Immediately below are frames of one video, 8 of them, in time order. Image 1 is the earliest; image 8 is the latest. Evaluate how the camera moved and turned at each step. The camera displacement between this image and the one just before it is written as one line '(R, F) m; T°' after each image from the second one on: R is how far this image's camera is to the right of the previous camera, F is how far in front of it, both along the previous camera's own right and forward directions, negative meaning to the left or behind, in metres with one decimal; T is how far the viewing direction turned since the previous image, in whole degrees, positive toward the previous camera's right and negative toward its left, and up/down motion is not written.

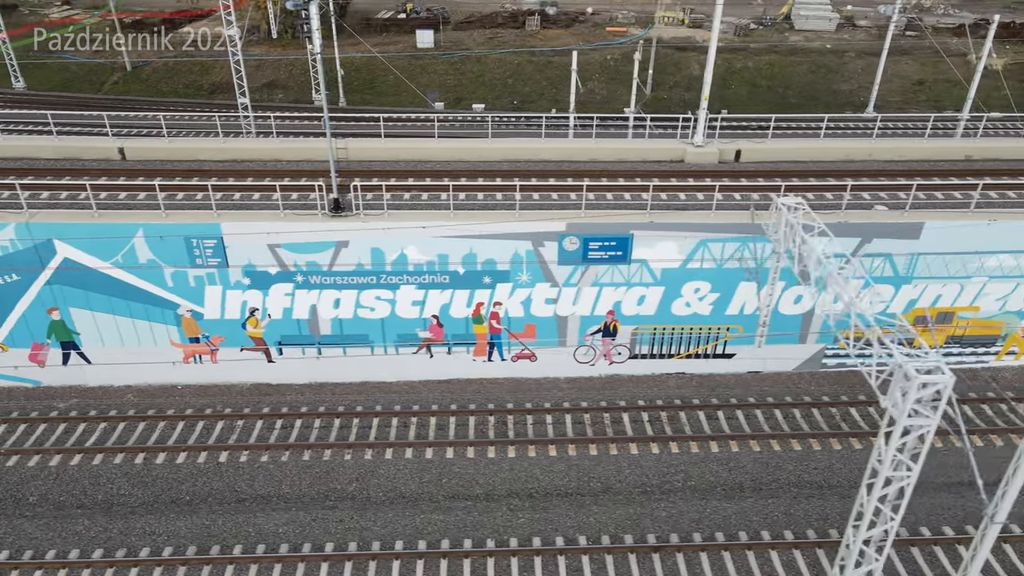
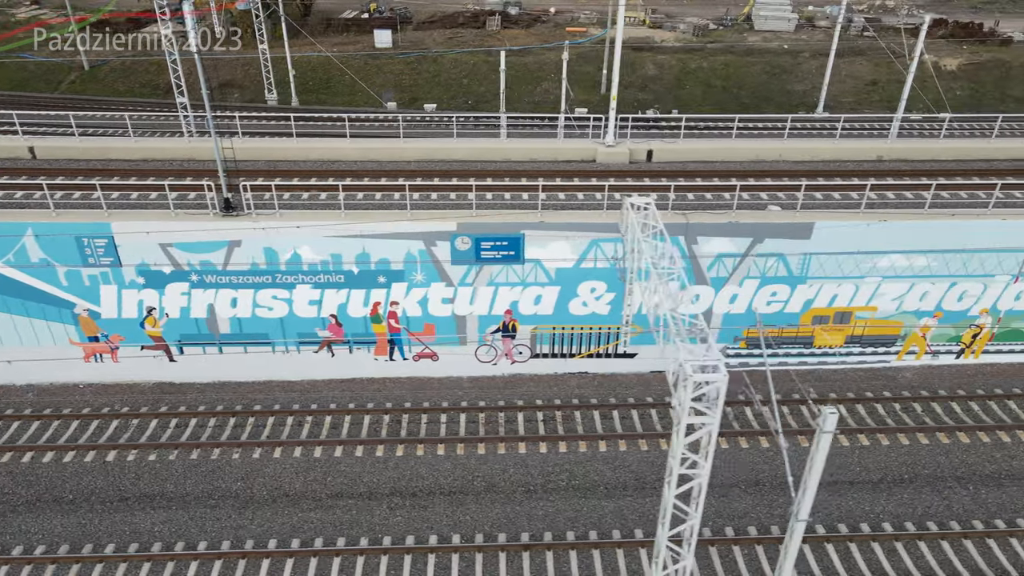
(+2.3, -0.1) m; 0°
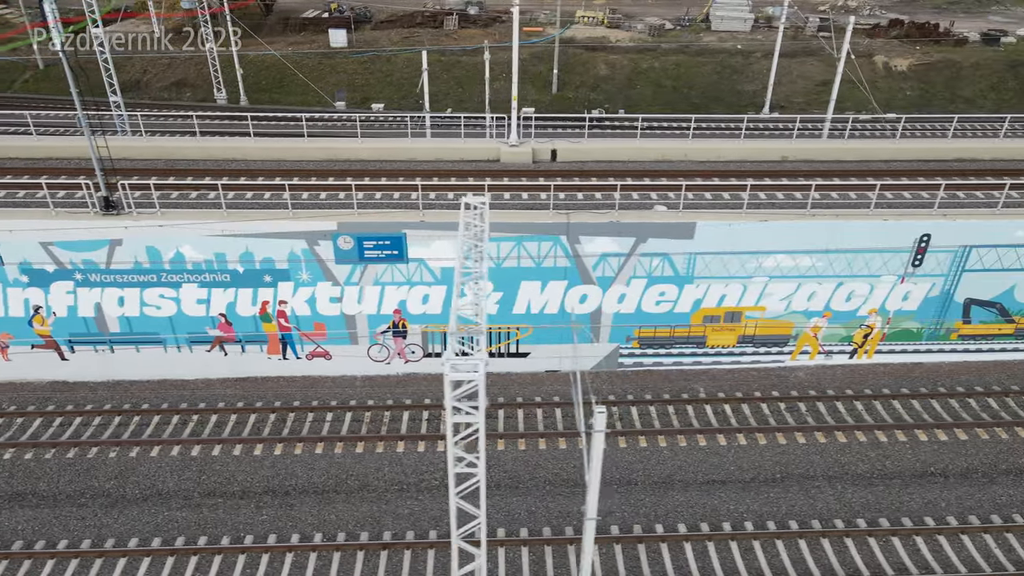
(+2.5, 0.0) m; 0°
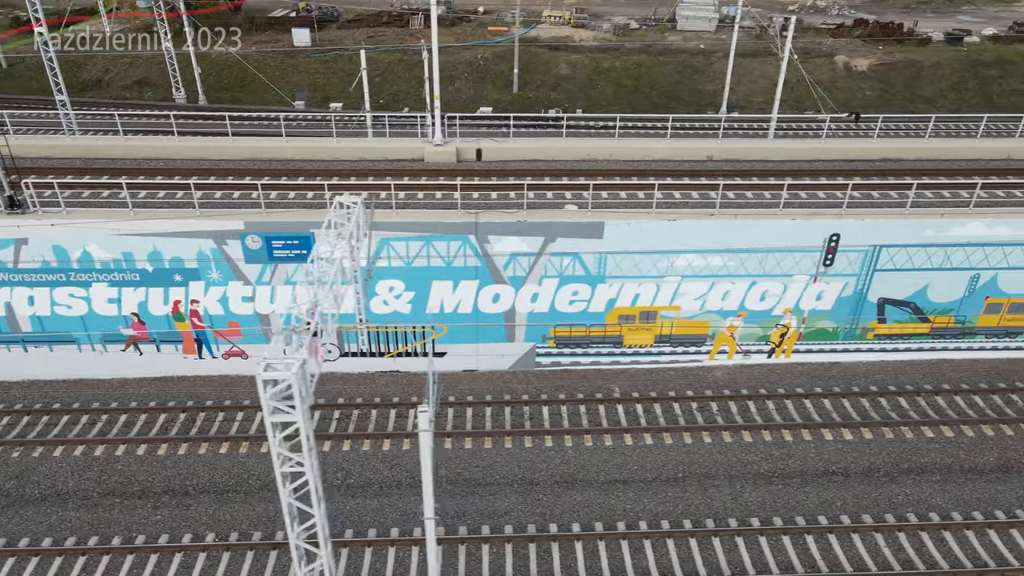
(+1.9, 0.0) m; 0°
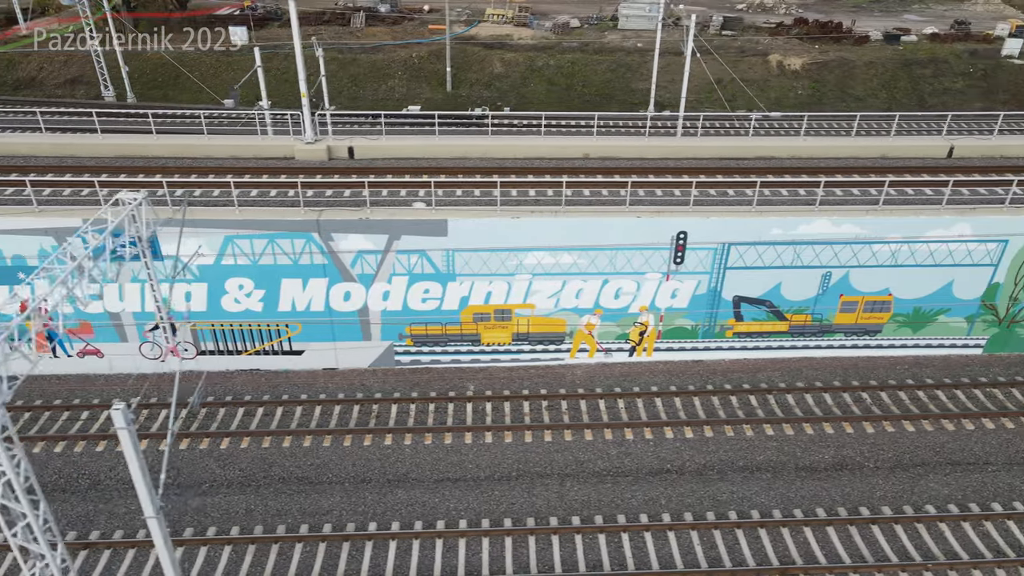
(+3.3, 0.0) m; 0°
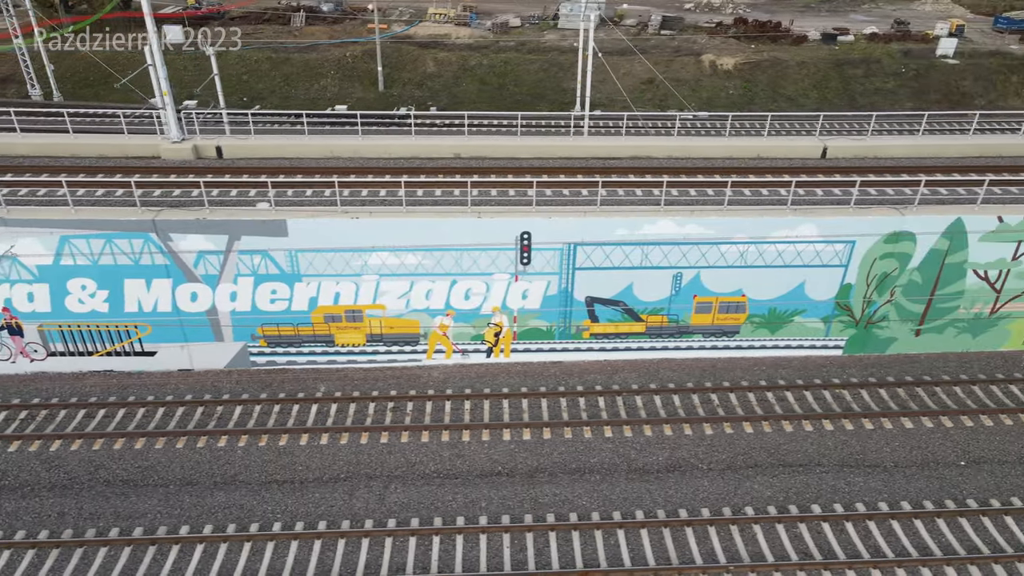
(+3.4, +0.1) m; 0°
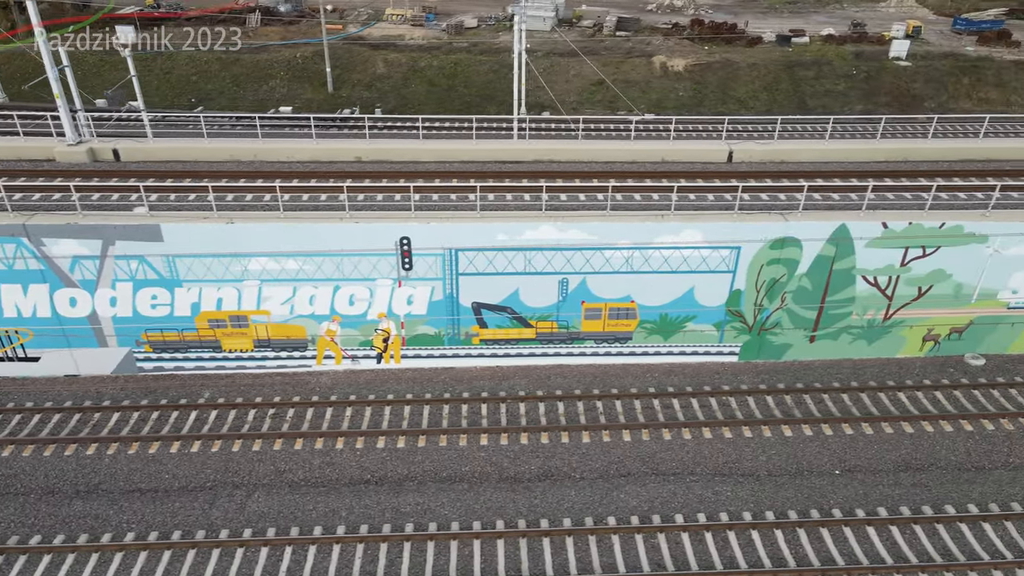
(+2.6, +0.2) m; 0°
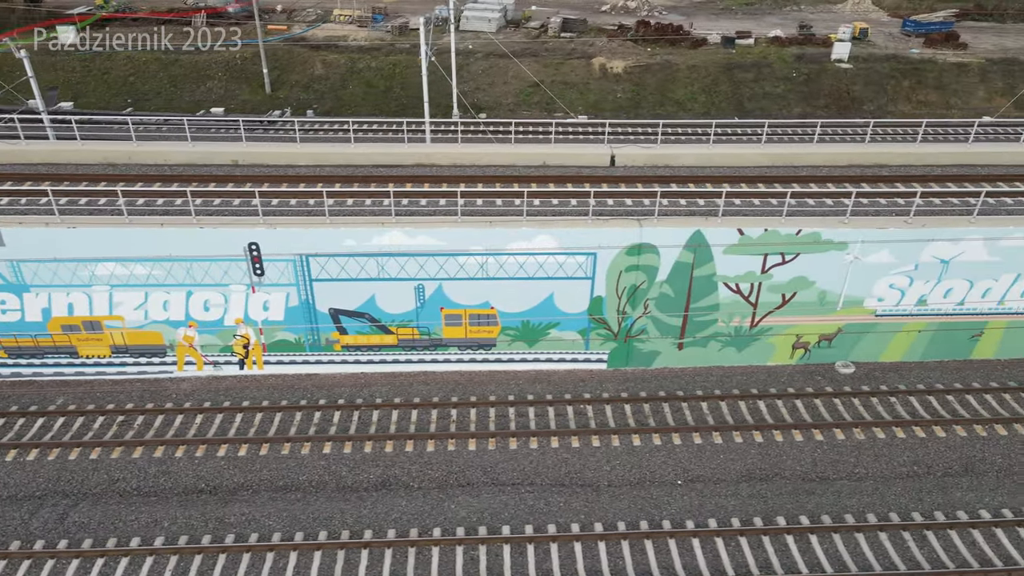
(+3.2, +0.2) m; 0°
